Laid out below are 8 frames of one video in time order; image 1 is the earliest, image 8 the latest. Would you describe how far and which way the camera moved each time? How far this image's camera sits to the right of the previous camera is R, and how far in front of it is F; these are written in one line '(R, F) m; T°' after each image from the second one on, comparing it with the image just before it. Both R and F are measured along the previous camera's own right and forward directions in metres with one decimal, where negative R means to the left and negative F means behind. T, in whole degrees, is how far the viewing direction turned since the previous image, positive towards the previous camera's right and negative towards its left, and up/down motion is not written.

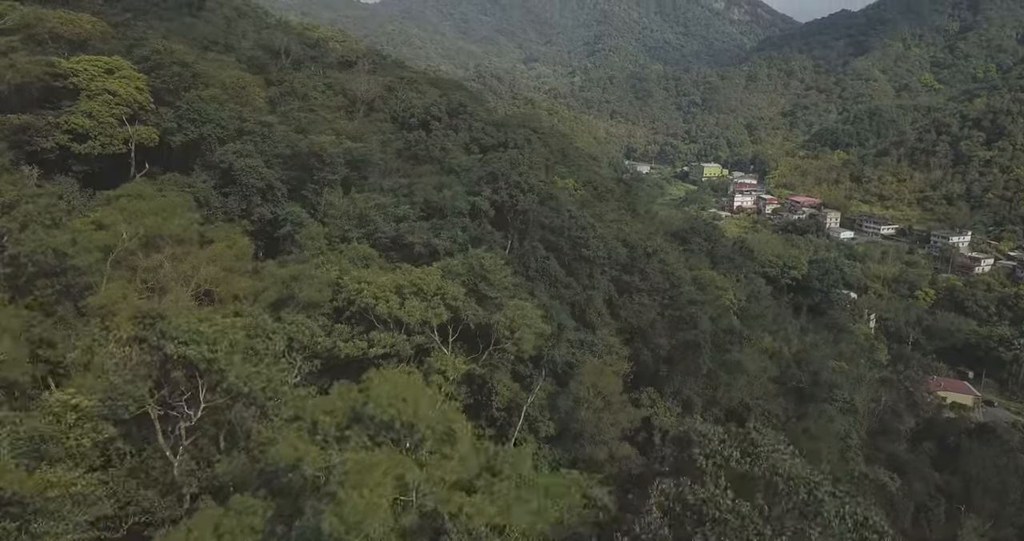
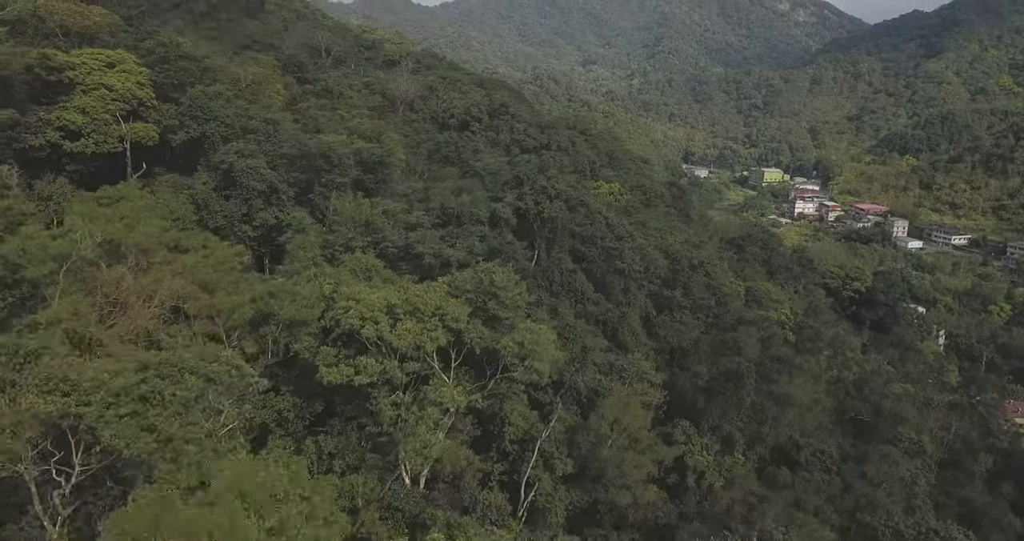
(+1.0, +2.4) m; -4°
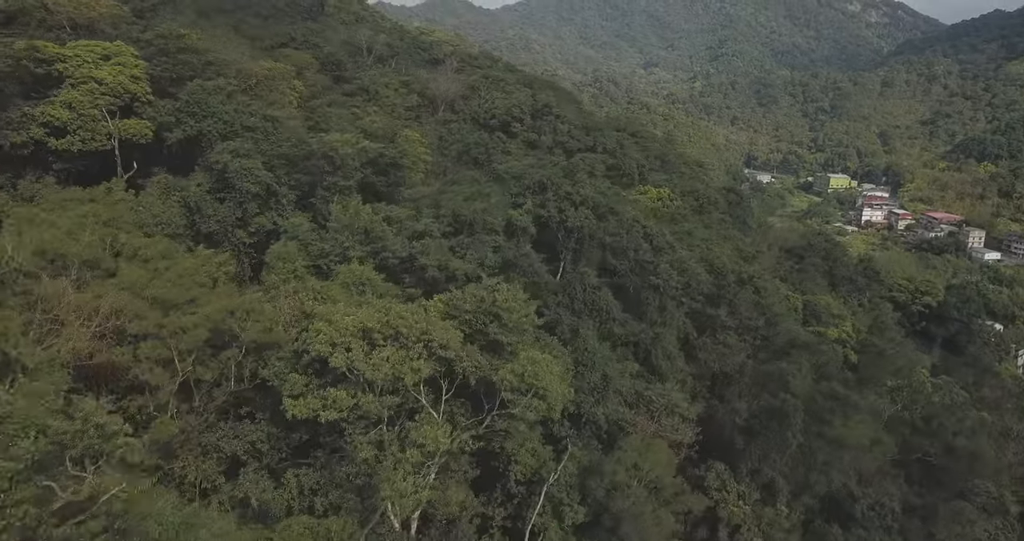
(+1.1, +2.4) m; -4°
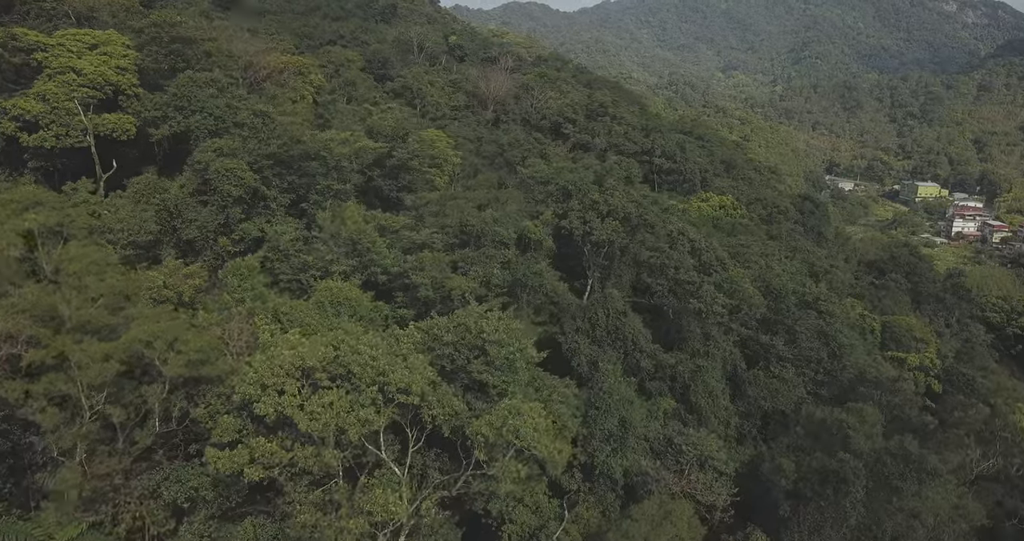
(+1.4, +2.8) m; -5°
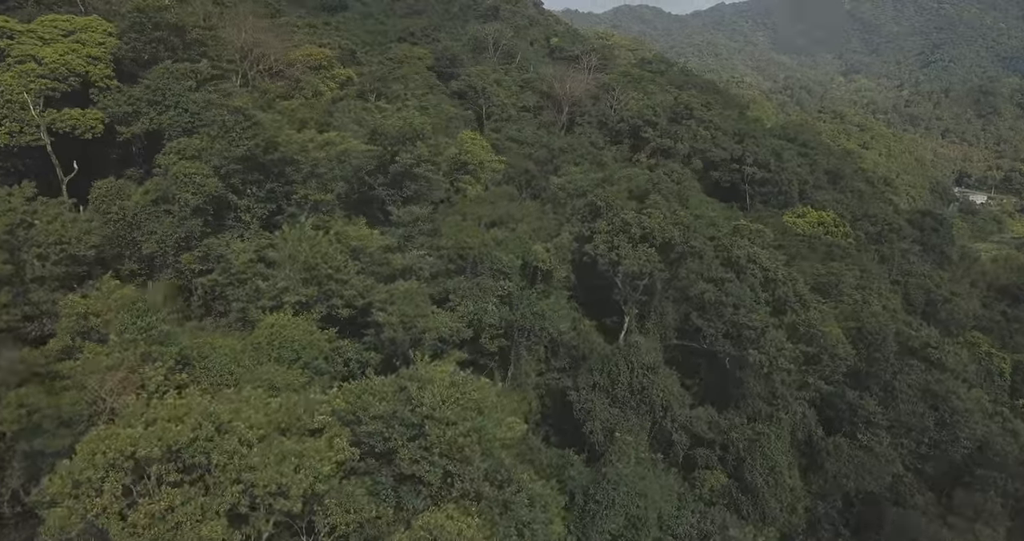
(+1.9, +3.7) m; -8°
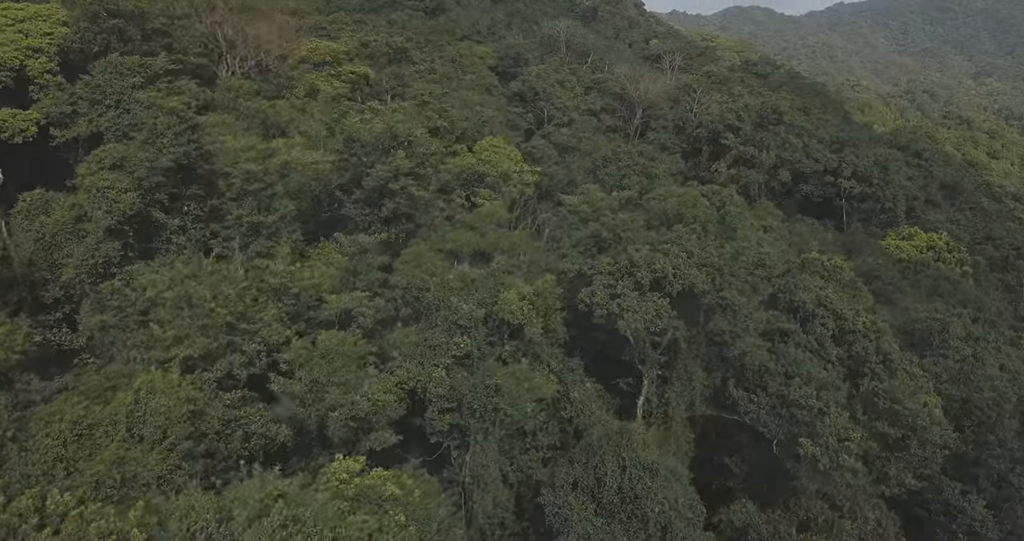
(+1.9, +3.6) m; -7°
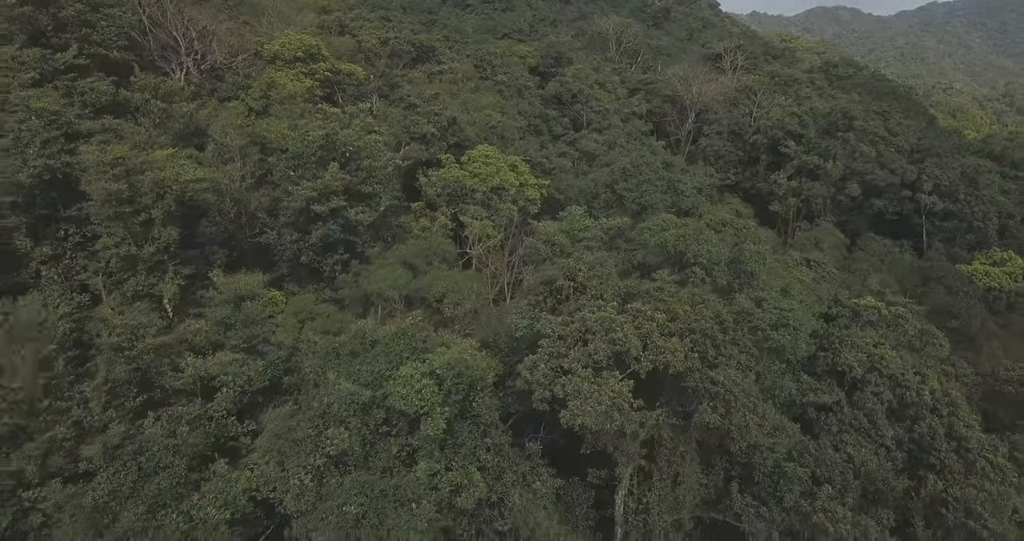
(+1.8, +3.2) m; -5°
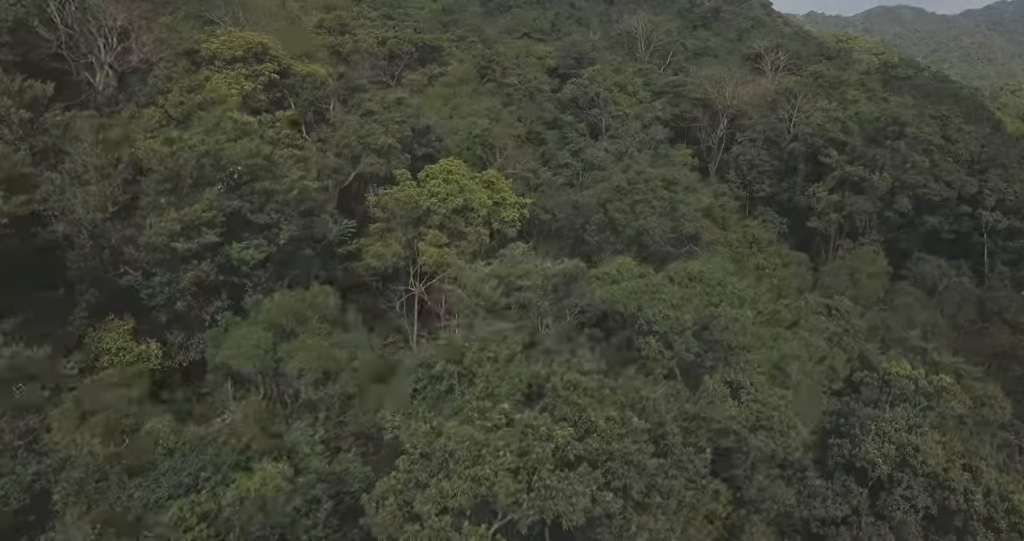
(+1.6, +2.7) m; -4°
